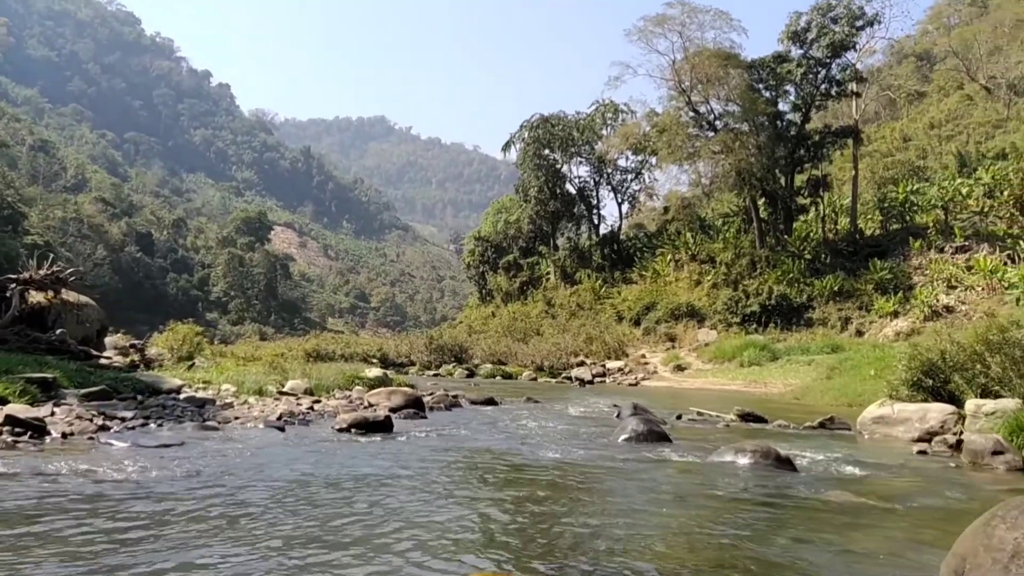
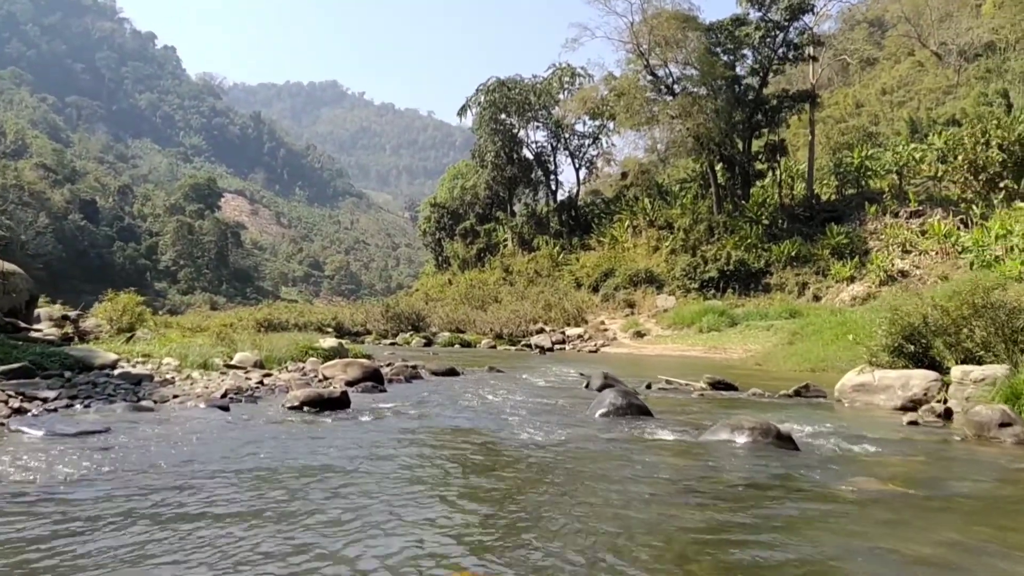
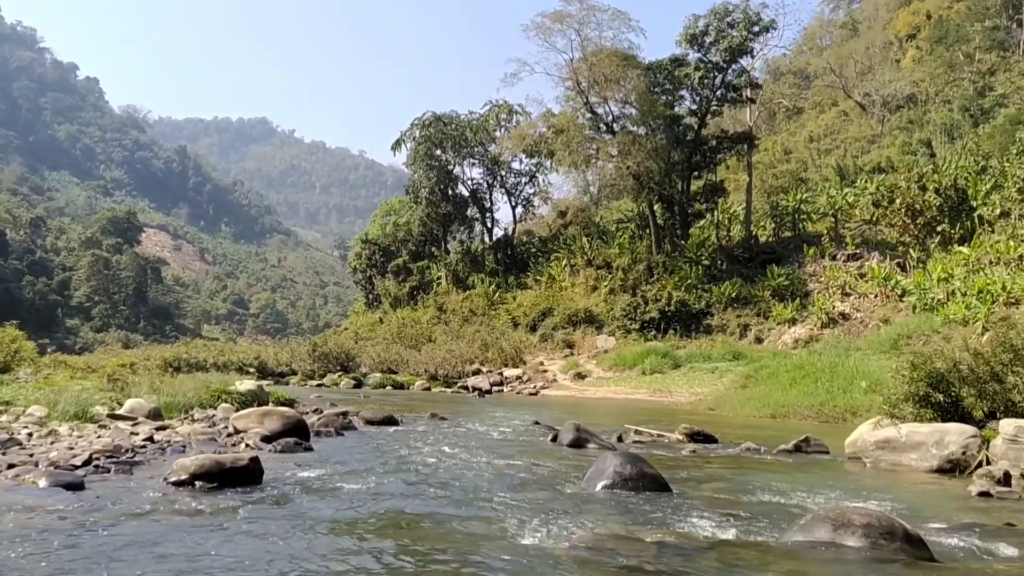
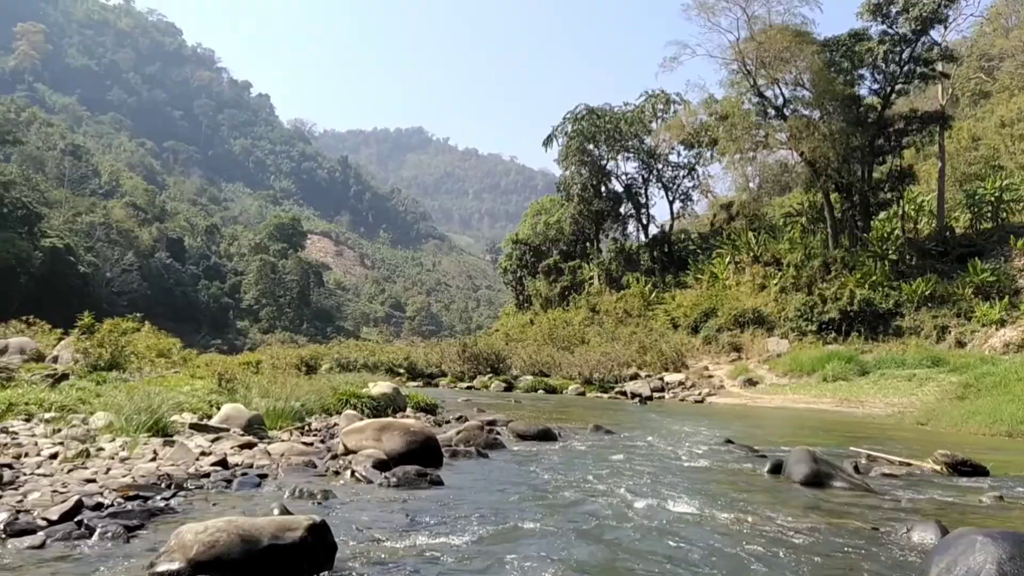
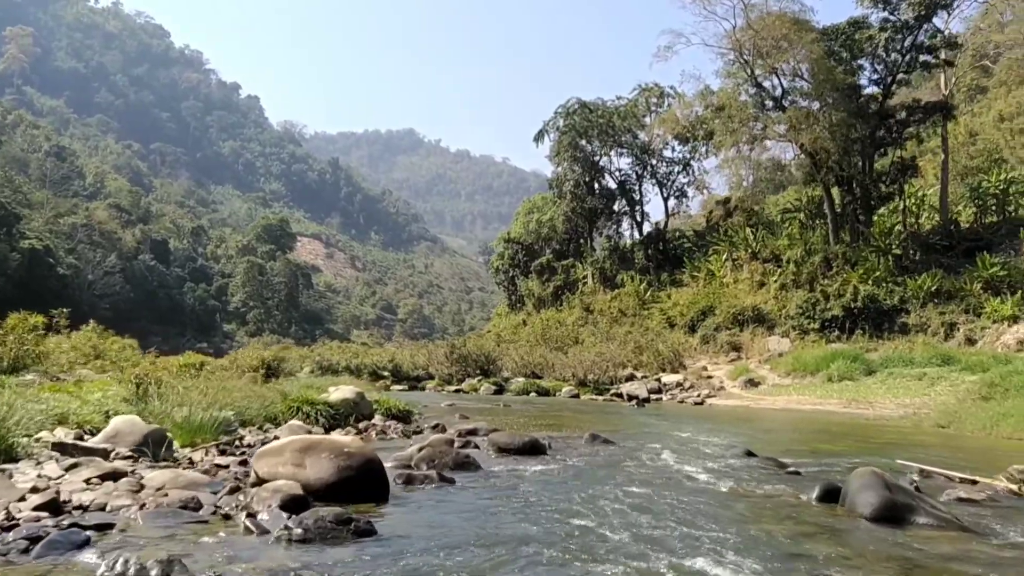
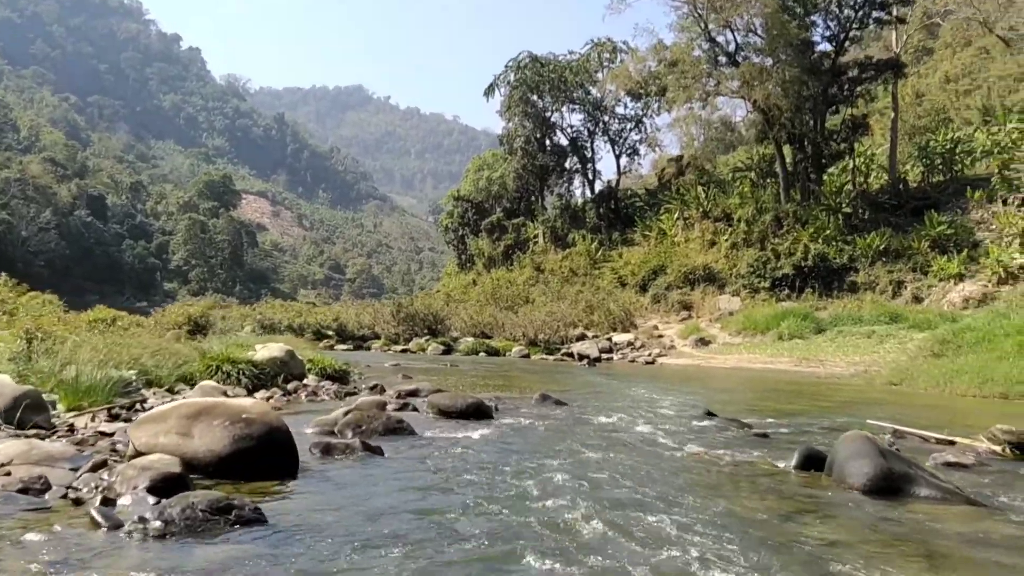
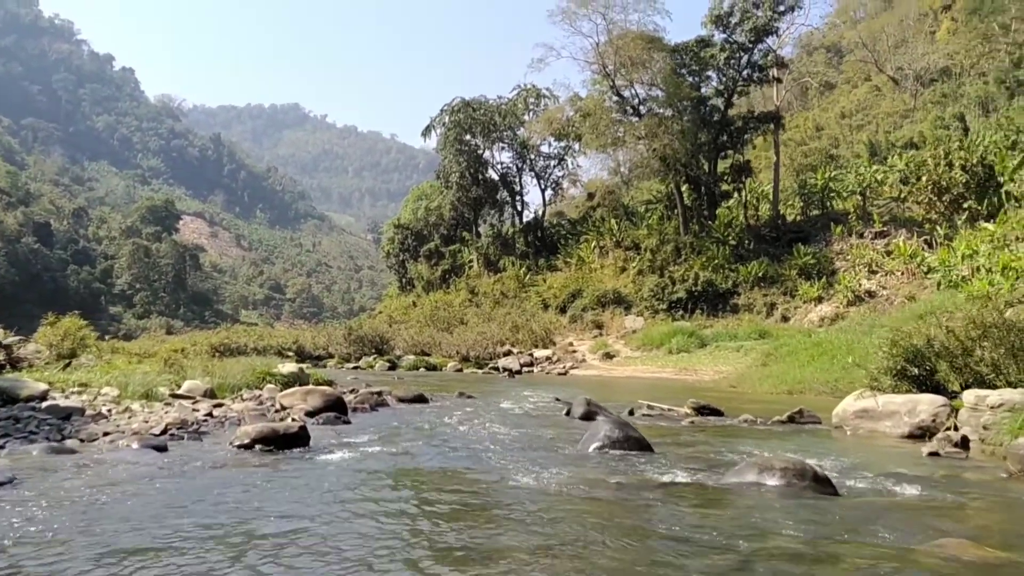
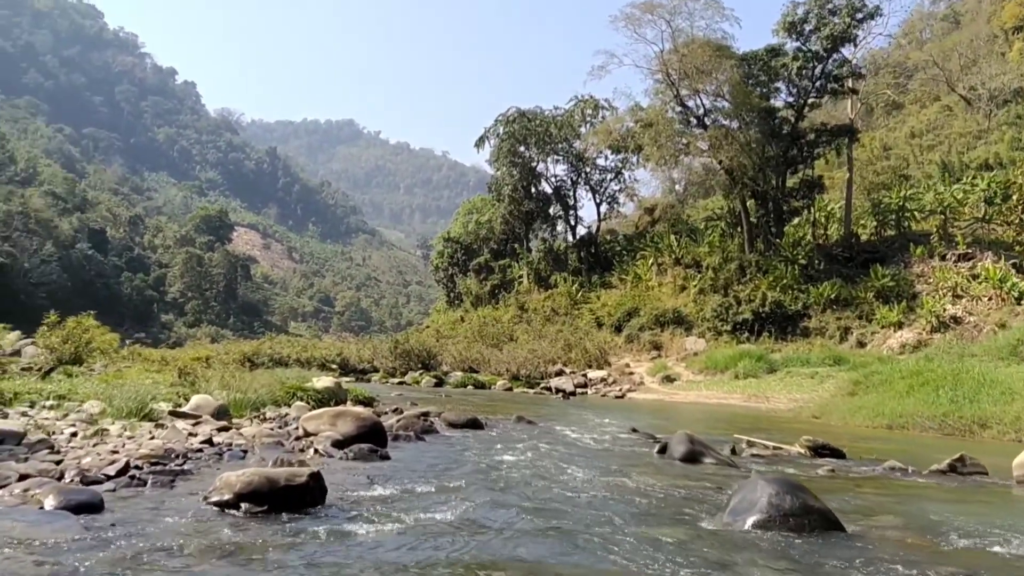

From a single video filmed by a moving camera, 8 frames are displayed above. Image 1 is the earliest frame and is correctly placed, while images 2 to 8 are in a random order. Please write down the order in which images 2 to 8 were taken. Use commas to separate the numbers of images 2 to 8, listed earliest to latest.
2, 7, 3, 8, 4, 5, 6
